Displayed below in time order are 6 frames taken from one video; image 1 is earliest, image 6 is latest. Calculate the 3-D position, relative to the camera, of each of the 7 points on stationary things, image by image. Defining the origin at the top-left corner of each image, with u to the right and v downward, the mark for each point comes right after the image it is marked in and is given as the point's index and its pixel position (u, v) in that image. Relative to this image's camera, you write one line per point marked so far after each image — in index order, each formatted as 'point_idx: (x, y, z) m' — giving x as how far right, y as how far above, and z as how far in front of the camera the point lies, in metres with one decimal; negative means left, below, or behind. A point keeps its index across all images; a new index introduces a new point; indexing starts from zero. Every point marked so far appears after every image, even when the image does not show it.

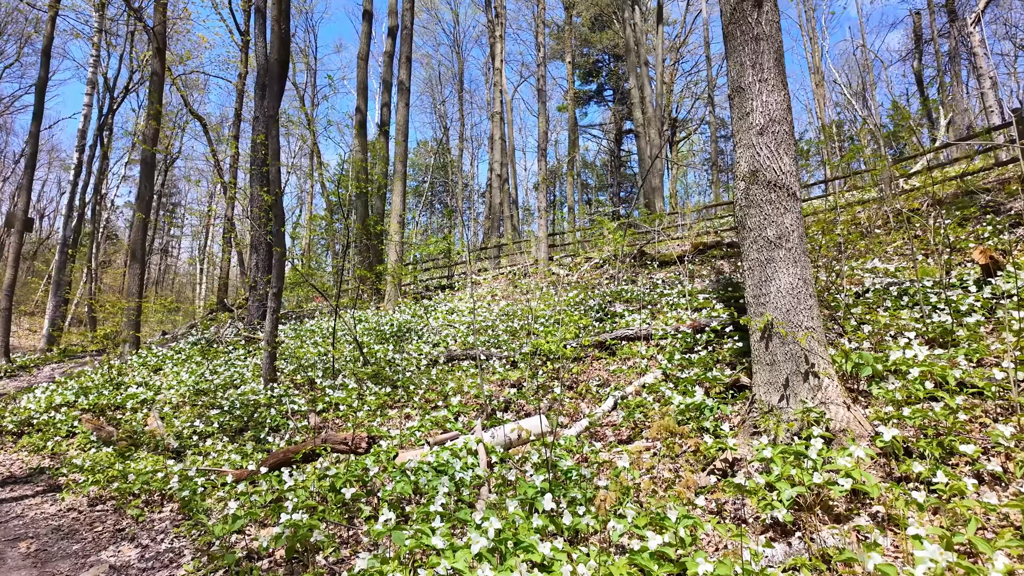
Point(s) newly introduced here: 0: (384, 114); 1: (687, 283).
0: (-3.1, +4.2, +14.6) m
1: (+2.5, 0.0, +8.5) m
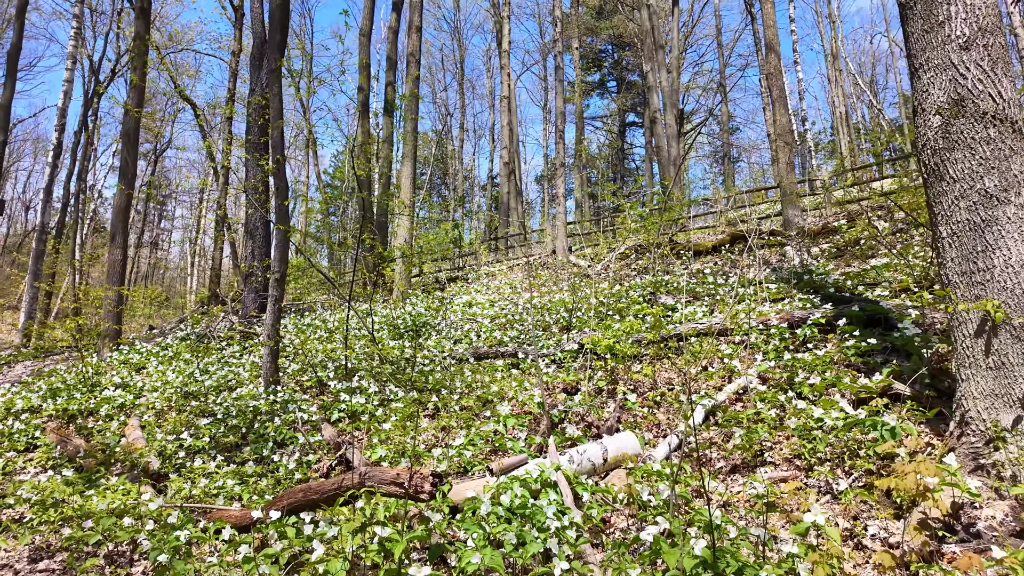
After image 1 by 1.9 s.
0: (-2.8, +4.4, +13.6) m
1: (+2.8, +0.2, +7.5) m
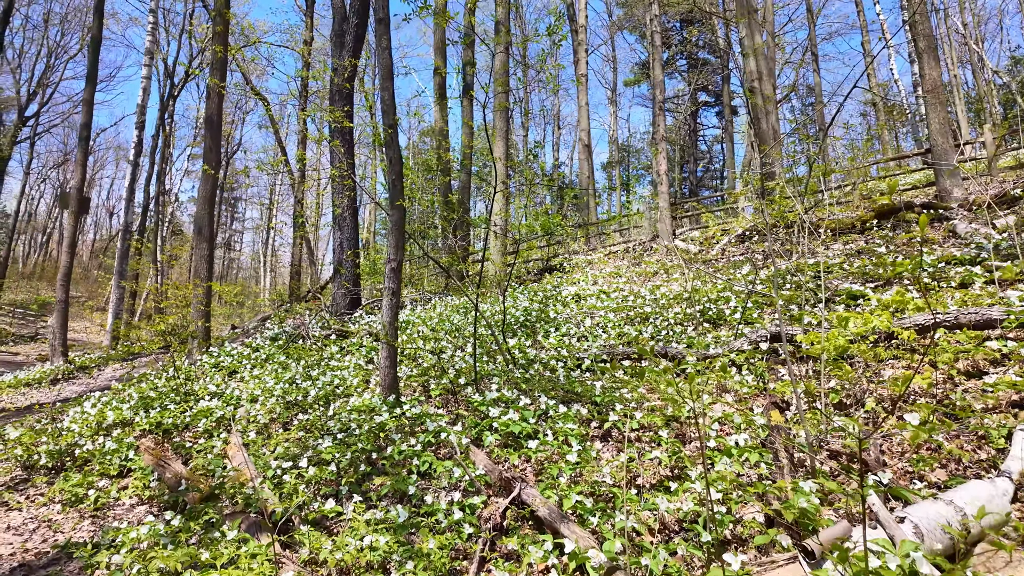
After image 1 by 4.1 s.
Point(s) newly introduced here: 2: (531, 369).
0: (-0.9, +4.5, +12.7) m
1: (+4.2, +0.4, +6.2) m
2: (+0.2, -0.7, +5.0) m
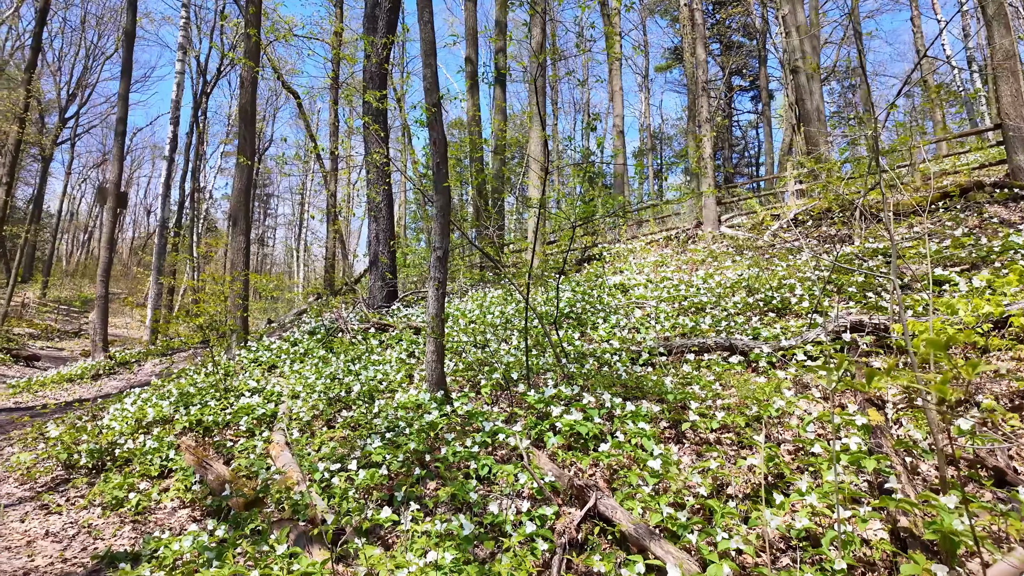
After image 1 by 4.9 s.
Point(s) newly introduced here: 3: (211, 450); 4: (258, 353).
0: (-0.2, +4.7, +12.4) m
1: (+4.7, +0.5, +5.7) m
2: (+0.6, -0.6, +4.7) m
3: (-2.1, -1.1, +4.2) m
4: (-3.1, -0.8, +7.3) m
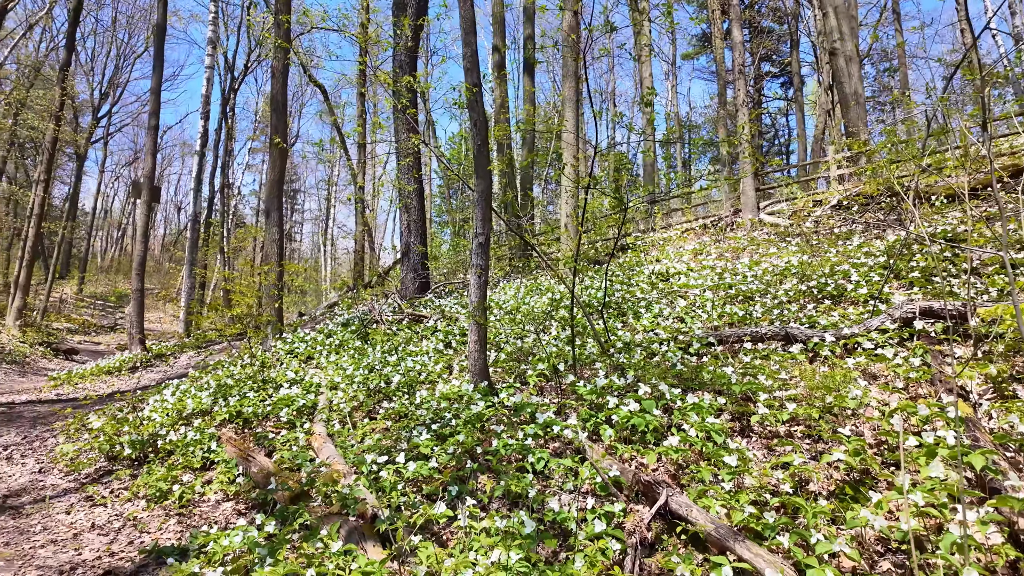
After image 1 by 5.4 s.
0: (+0.4, +4.9, +12.2) m
1: (+5.1, +0.6, +5.3) m
2: (+0.9, -0.5, +4.5) m
3: (-1.8, -1.1, +4.1) m
4: (-2.7, -0.7, +7.3) m
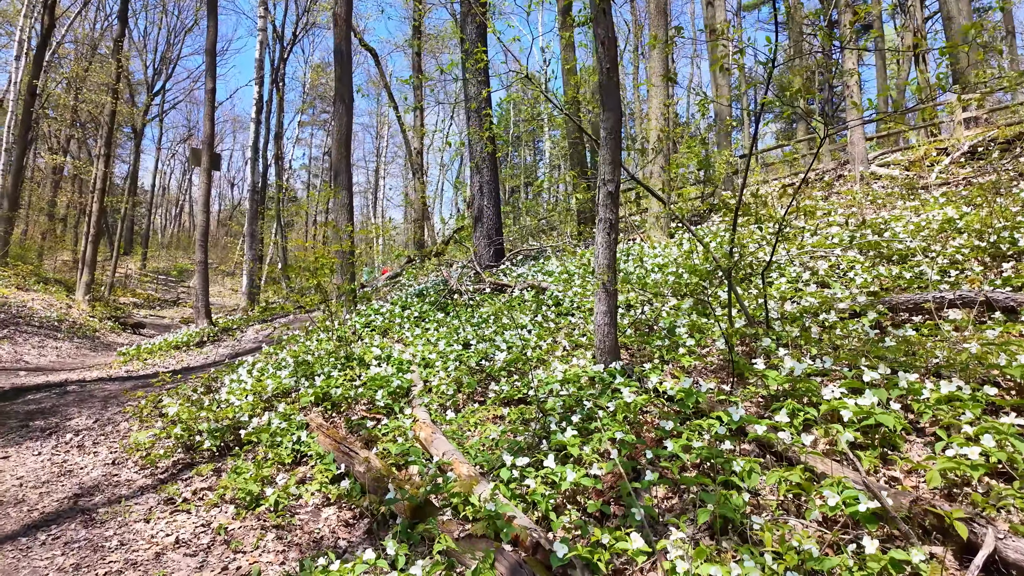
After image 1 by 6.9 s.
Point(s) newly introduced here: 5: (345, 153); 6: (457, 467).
0: (+1.7, +5.5, +11.1) m
1: (+5.9, +1.0, +4.1) m
2: (+1.7, -0.2, +3.7) m
3: (-1.0, -0.8, +3.5) m
4: (-1.6, -0.3, +6.7) m
5: (-2.1, +1.7, +7.4) m
6: (-0.2, -0.8, +2.7) m
